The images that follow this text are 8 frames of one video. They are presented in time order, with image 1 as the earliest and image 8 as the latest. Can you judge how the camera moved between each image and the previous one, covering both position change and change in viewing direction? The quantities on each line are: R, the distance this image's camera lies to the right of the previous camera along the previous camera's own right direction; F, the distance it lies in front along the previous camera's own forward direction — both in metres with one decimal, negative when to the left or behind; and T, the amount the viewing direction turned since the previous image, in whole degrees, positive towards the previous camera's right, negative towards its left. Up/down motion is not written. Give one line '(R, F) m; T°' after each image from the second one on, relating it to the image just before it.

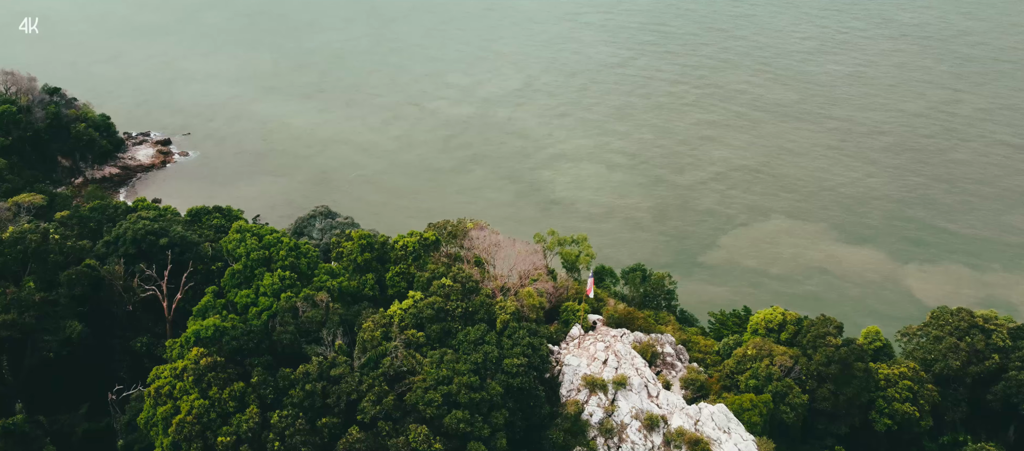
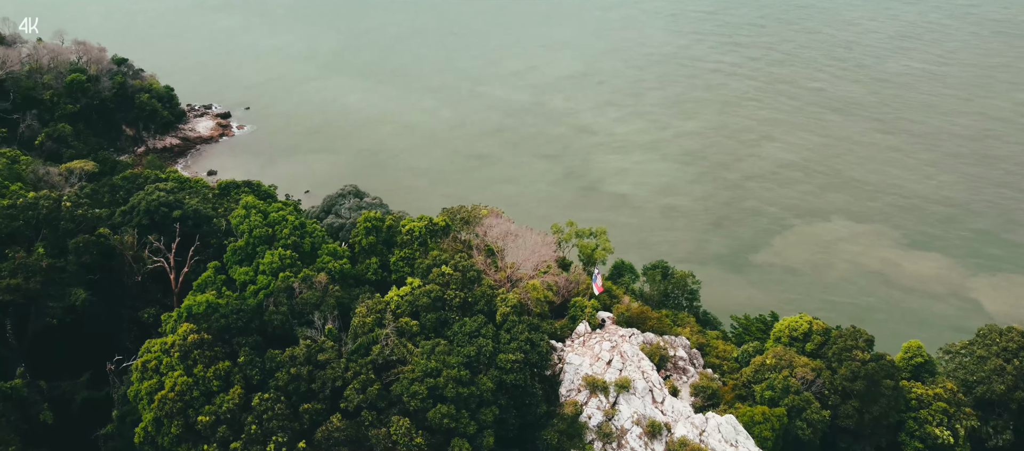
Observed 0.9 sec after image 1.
(+3.1, +2.0) m; -5°
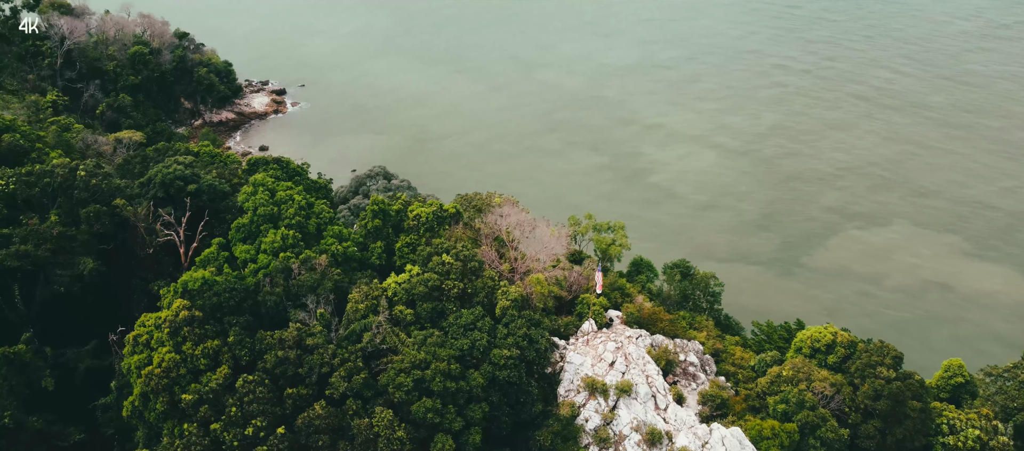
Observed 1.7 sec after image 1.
(+2.8, +1.8) m; -4°
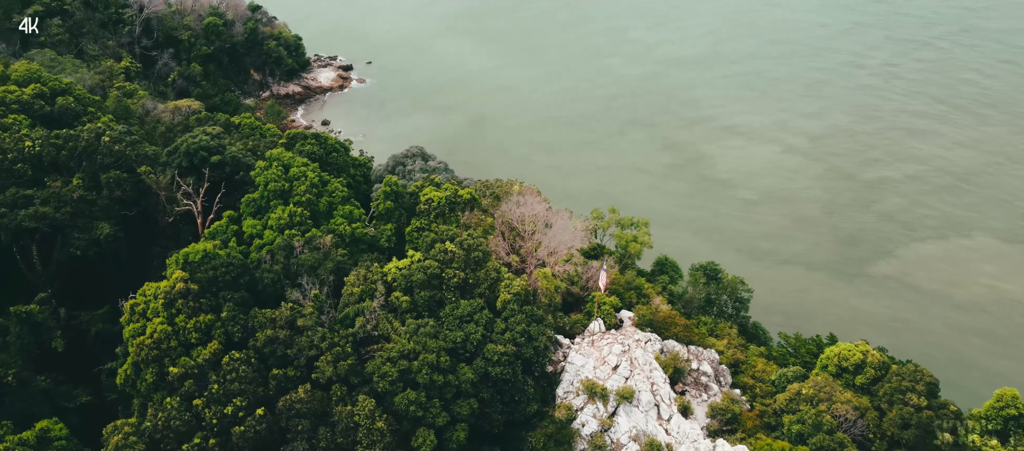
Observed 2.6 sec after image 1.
(+3.1, +1.9) m; -5°
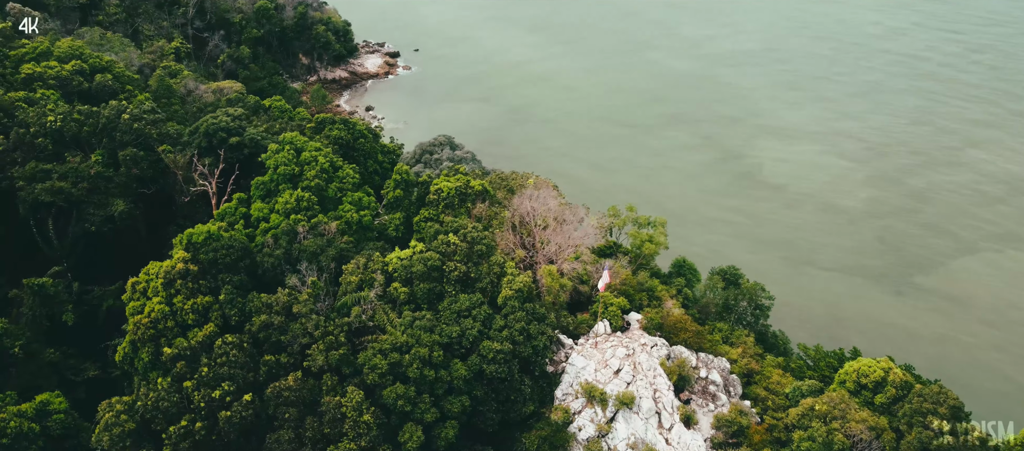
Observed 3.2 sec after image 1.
(+2.1, +1.2) m; -4°
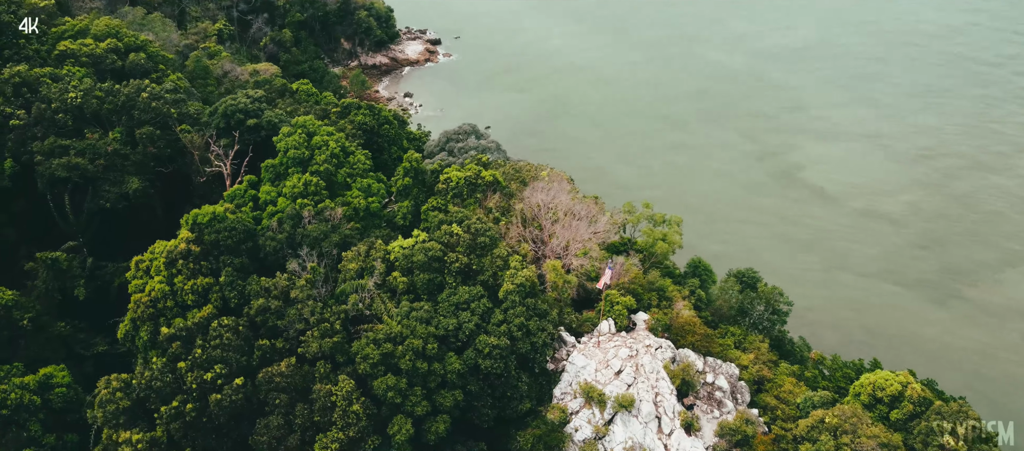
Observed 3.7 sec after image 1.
(+1.8, +1.0) m; -3°
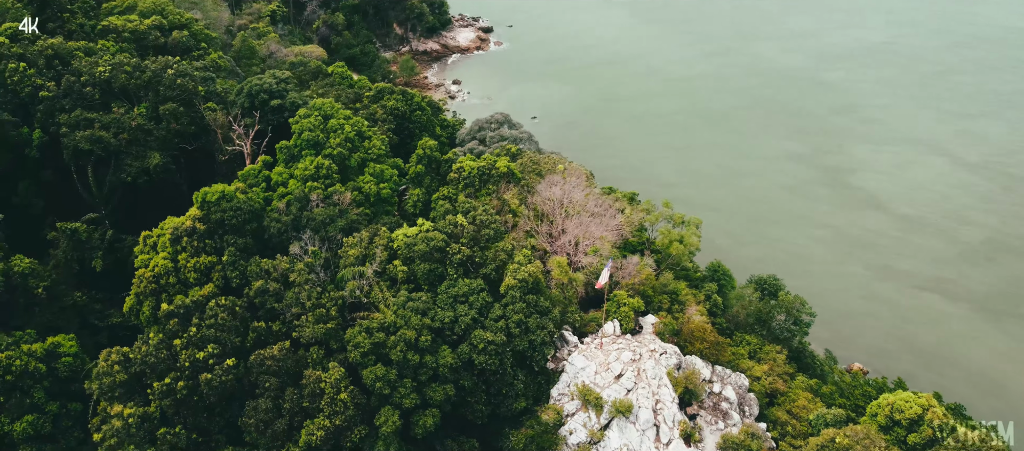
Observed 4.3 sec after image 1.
(+2.2, +1.1) m; -4°
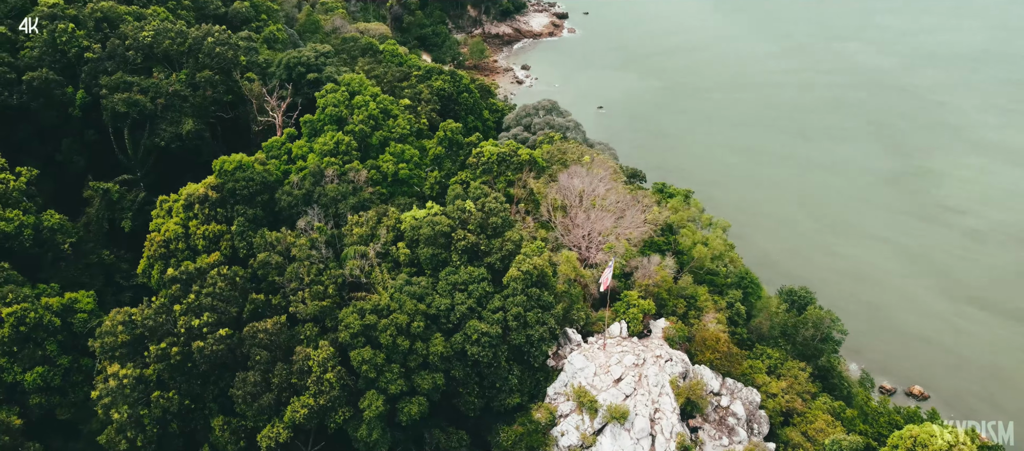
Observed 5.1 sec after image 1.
(+2.9, +1.4) m; -5°
